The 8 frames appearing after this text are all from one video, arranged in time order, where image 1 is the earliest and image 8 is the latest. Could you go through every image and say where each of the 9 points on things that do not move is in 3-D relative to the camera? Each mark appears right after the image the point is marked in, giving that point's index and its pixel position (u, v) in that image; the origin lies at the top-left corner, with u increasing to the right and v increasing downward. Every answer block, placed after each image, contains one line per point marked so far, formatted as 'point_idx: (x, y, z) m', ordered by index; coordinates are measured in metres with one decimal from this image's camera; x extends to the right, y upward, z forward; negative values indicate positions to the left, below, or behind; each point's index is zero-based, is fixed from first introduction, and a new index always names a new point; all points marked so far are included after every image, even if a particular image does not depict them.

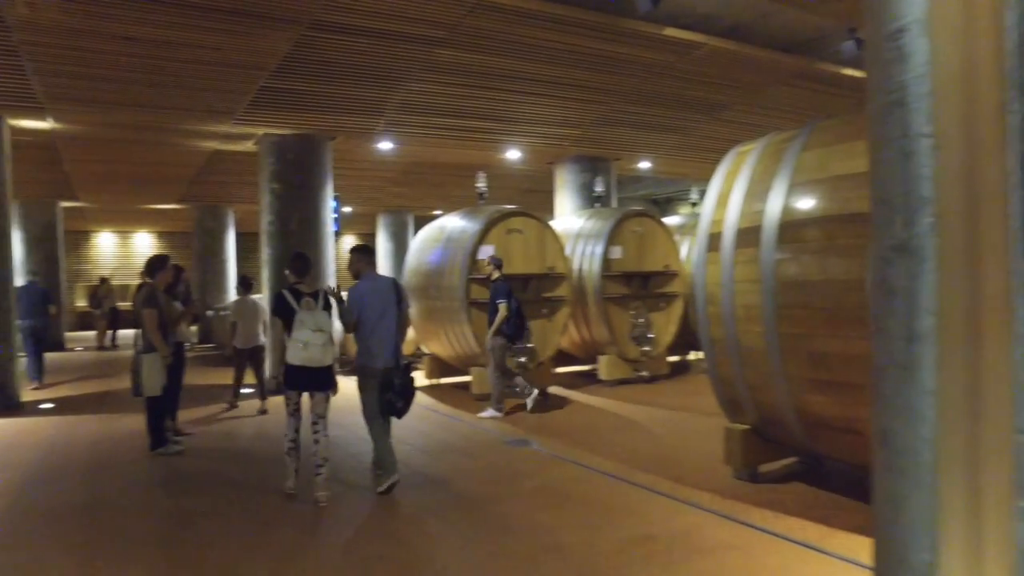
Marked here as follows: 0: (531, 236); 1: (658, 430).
0: (+0.2, +0.5, +8.3) m
1: (+1.1, -1.1, +6.3) m
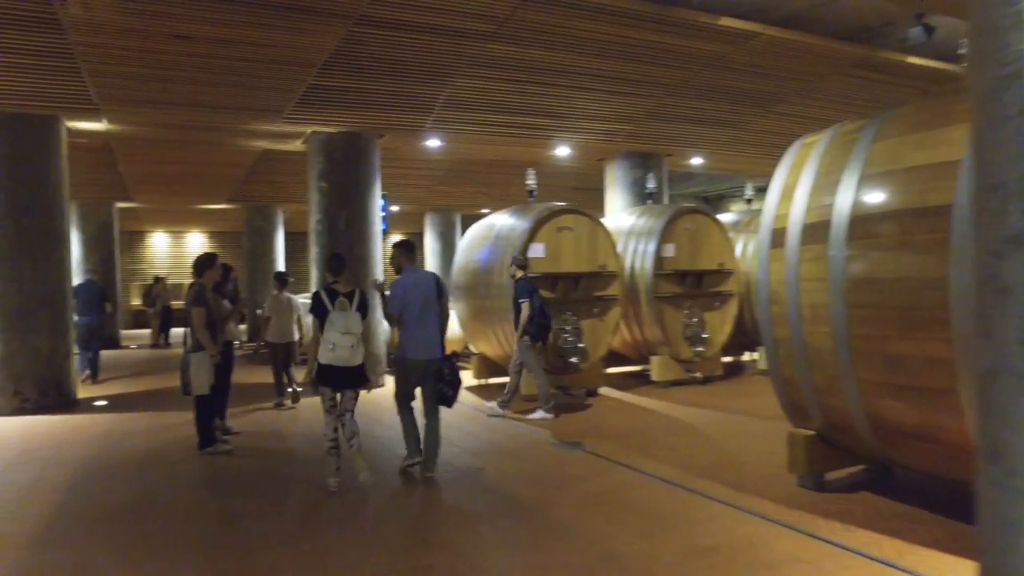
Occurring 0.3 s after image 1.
0: (+0.7, +0.5, +8.1) m
1: (+1.5, -1.1, +6.1) m
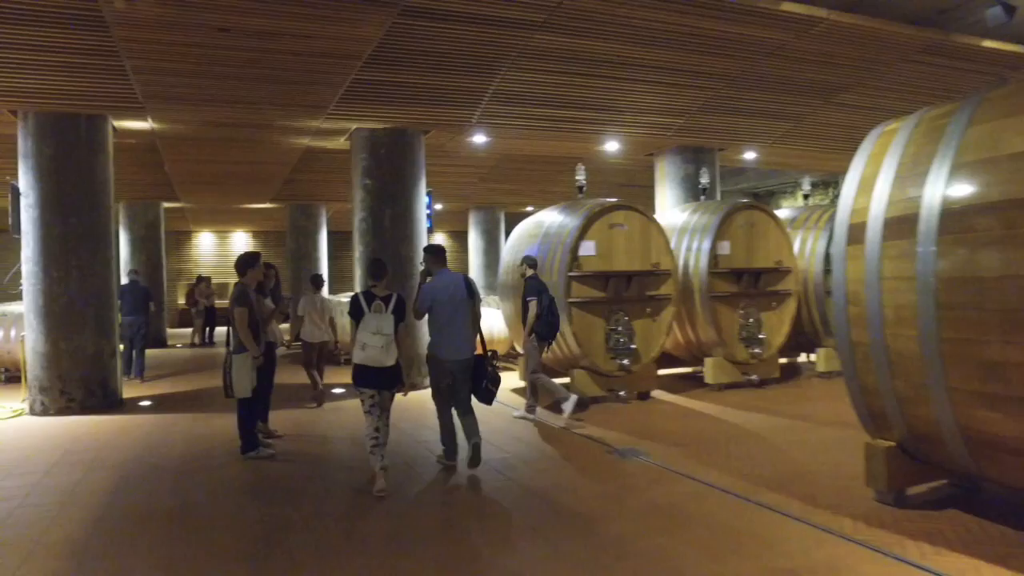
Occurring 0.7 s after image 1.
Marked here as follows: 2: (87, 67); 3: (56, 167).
0: (+1.1, +0.5, +7.8) m
1: (+1.8, -1.1, +5.8) m
2: (-3.5, +1.8, +7.0) m
3: (-4.3, +1.1, +7.9) m
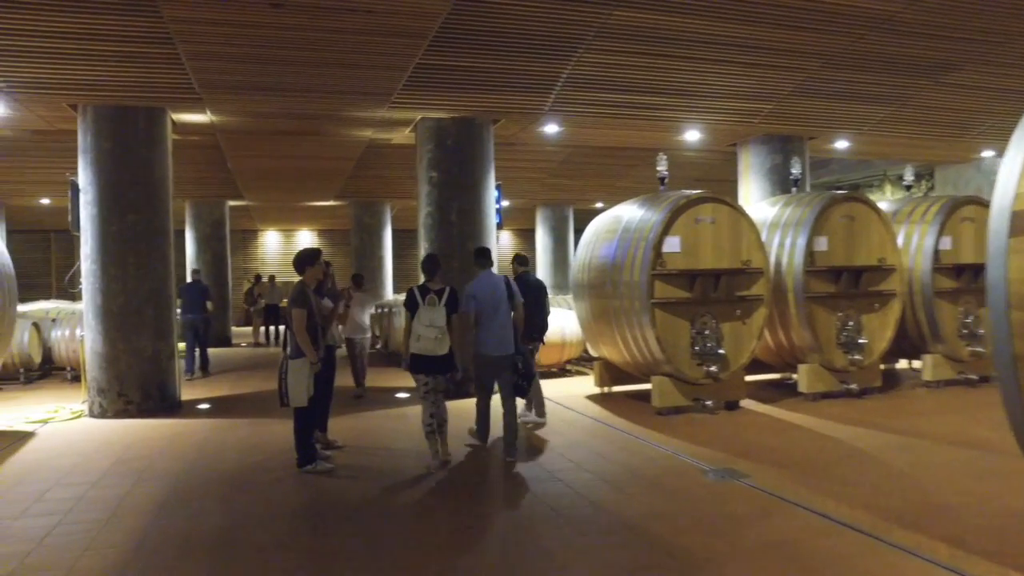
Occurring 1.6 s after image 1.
0: (+1.8, +0.5, +7.1) m
1: (+2.3, -1.1, +5.1) m
2: (-2.9, +1.8, +6.6) m
3: (-3.6, +1.1, +7.7) m
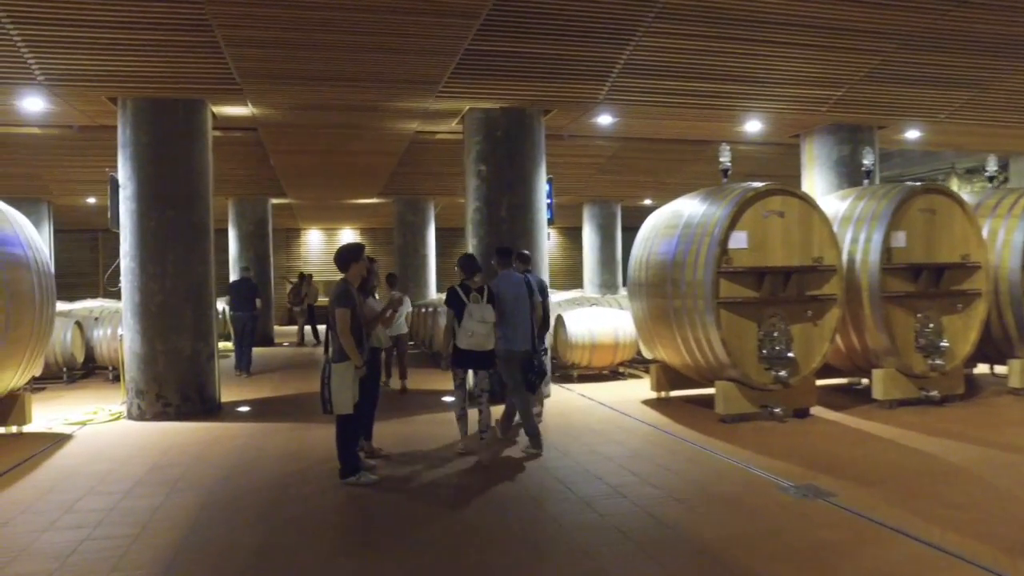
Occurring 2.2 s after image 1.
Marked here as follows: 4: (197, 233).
0: (+2.2, +0.5, +6.6) m
1: (+2.7, -1.1, +4.6) m
2: (-2.5, +1.9, +6.4) m
3: (-3.2, +1.2, +7.4) m
4: (-2.8, +0.5, +7.6) m
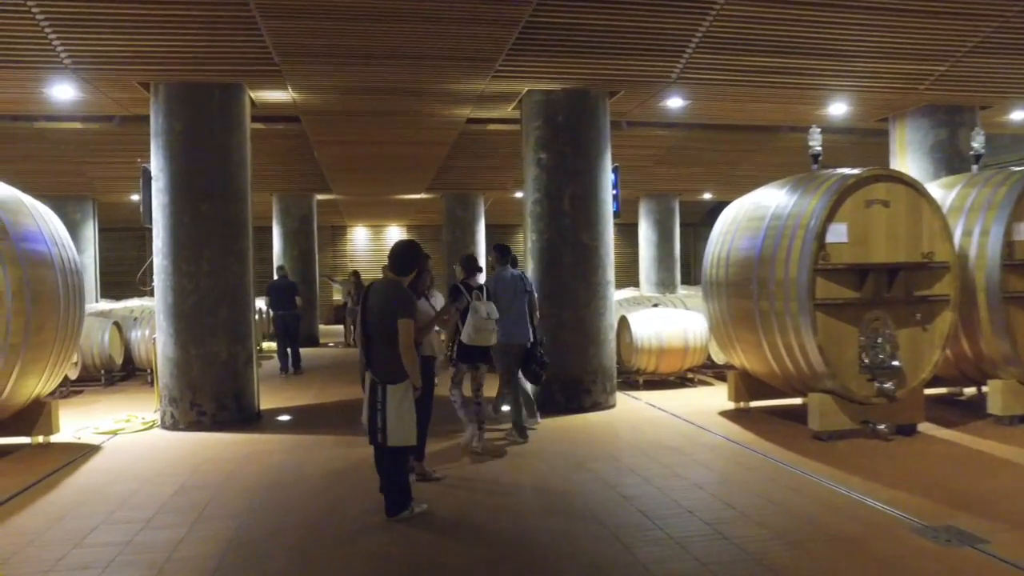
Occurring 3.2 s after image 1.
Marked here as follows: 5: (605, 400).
0: (+2.7, +0.6, +5.8) m
1: (+3.0, -1.1, +3.7) m
2: (-2.1, +1.9, +5.8) m
3: (-2.7, +1.2, +6.9) m
4: (-2.3, +0.5, +7.0) m
5: (+0.8, -1.0, +7.4) m
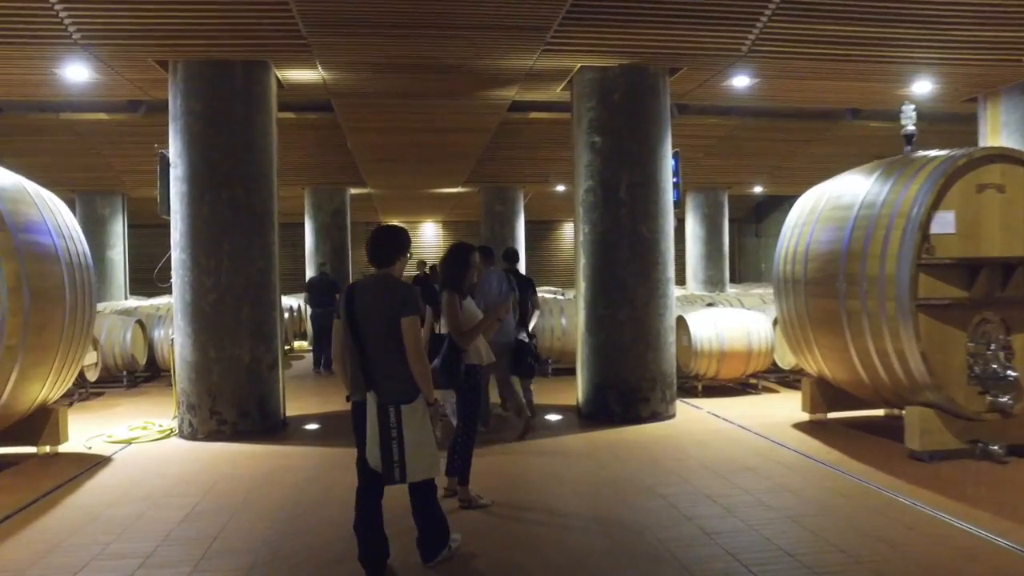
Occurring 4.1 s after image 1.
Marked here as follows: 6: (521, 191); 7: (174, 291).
0: (+3.0, +0.6, +5.0) m
1: (+3.2, -1.0, +2.9) m
2: (-1.7, +1.9, +5.2) m
3: (-2.3, +1.2, +6.3) m
4: (-1.9, +0.5, +6.4) m
5: (+1.2, -1.0, +6.6) m
6: (+0.1, +1.7, +14.8) m
7: (-2.6, 0.0, +6.4) m
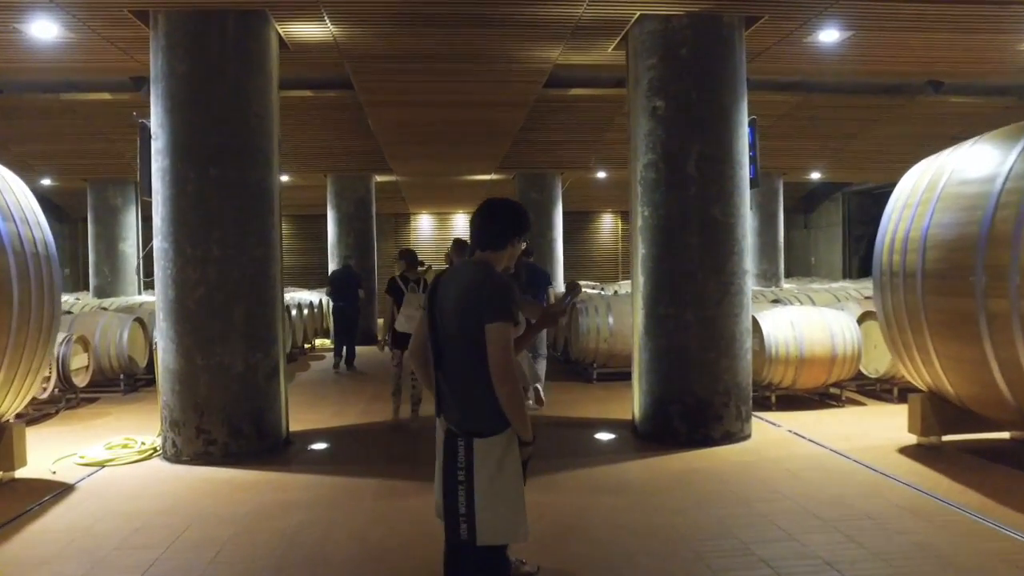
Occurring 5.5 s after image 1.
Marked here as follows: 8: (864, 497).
0: (+3.2, +0.6, +3.8) m
1: (+3.4, -1.0, +1.7) m
2: (-1.5, +1.9, +4.1) m
3: (-2.0, +1.2, +5.3) m
4: (-1.7, +0.6, +5.4) m
5: (+1.5, -0.9, +5.5) m
6: (+0.7, +1.8, +13.7) m
7: (-2.3, 0.0, +5.4) m
8: (+1.8, -1.1, +4.3) m
